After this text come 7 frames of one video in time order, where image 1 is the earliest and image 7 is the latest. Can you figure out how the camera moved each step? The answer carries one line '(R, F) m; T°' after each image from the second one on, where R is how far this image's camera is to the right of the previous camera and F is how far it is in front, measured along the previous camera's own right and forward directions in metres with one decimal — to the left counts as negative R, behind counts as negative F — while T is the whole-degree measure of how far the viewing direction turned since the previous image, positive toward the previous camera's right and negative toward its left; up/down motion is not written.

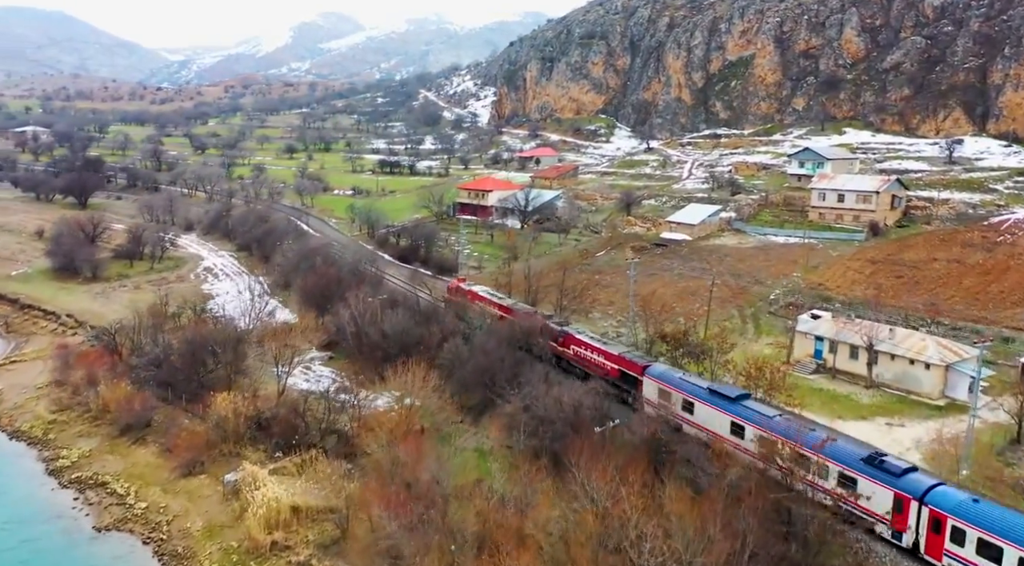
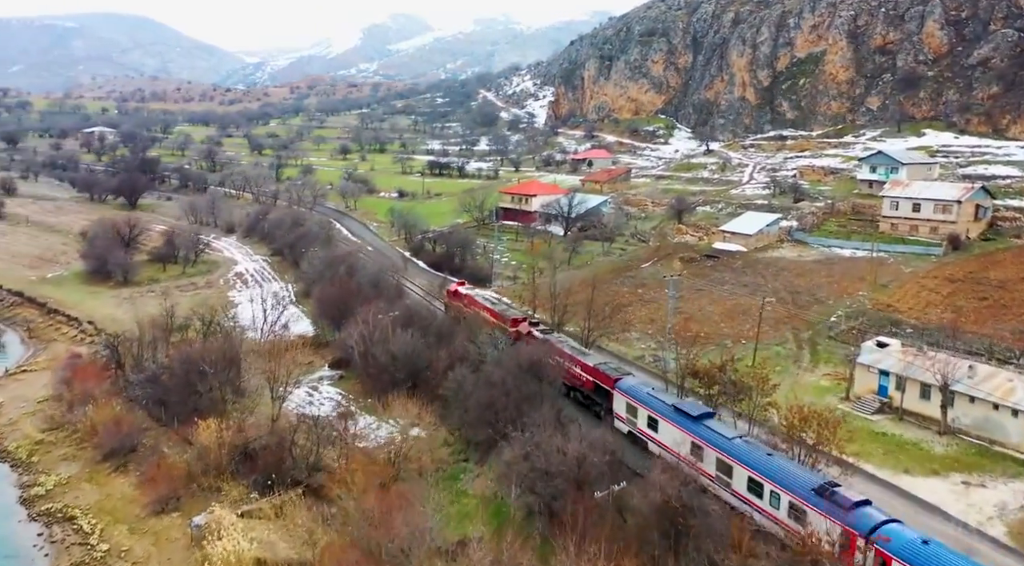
(+1.7, +3.3) m; -5°
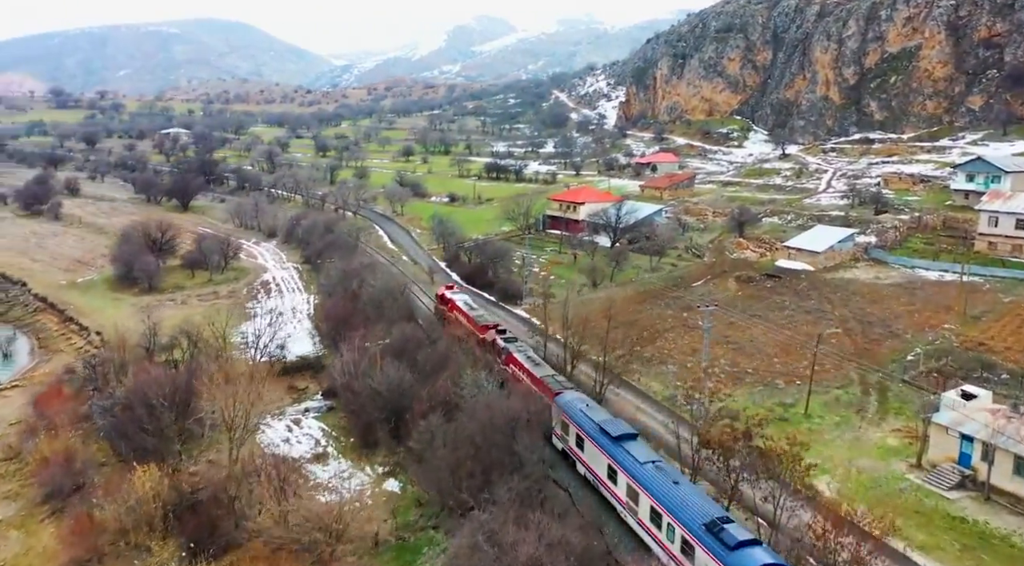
(+2.7, +4.5) m; -6°
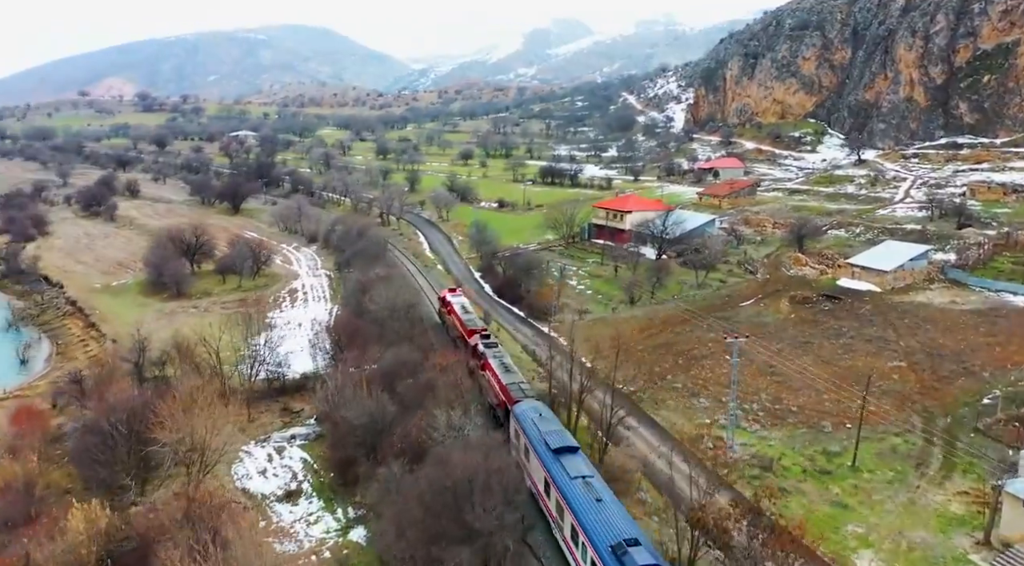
(+2.4, +3.3) m; -6°
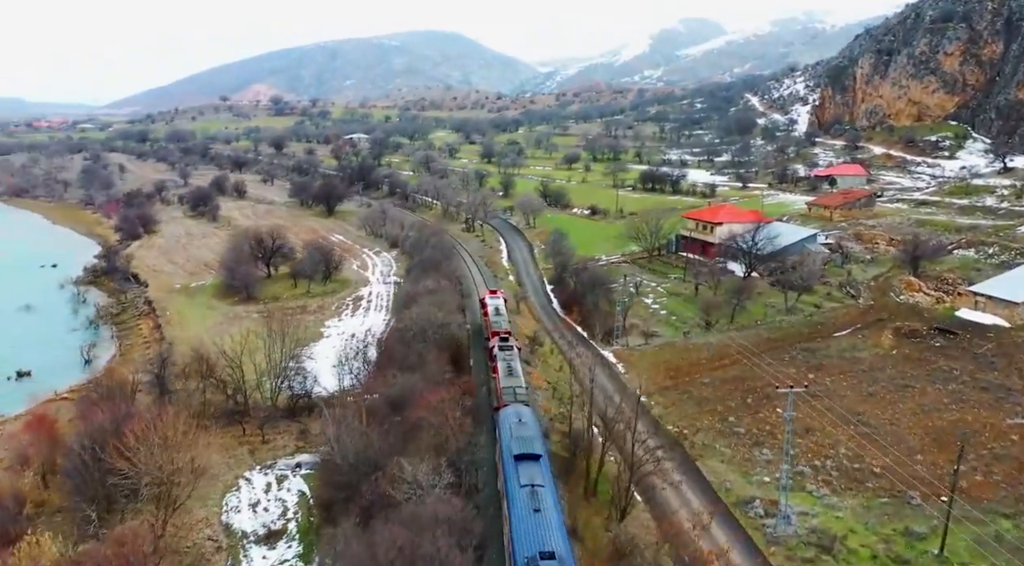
(+3.1, +3.5) m; -9°
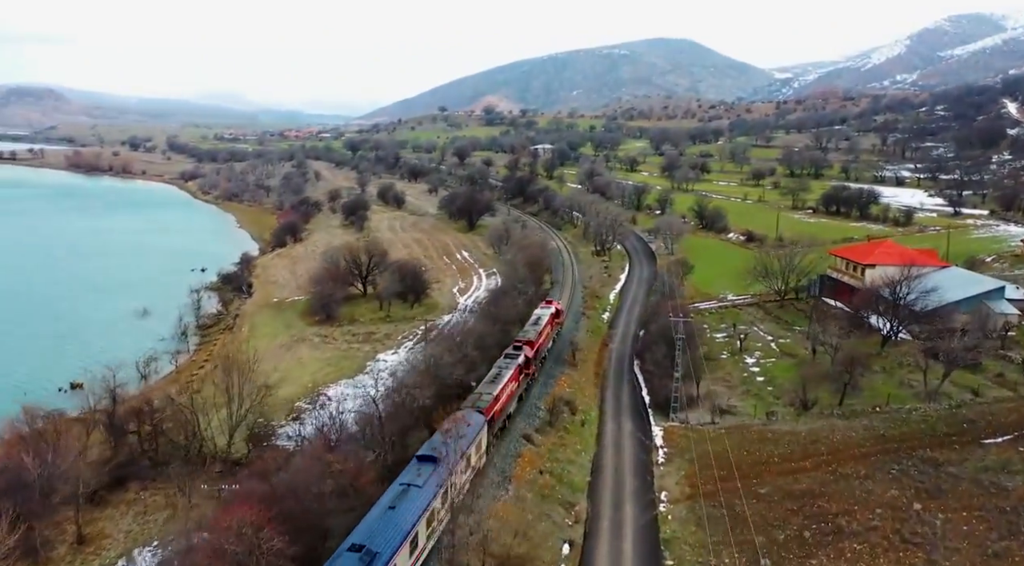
(+7.3, +7.4) m; -17°
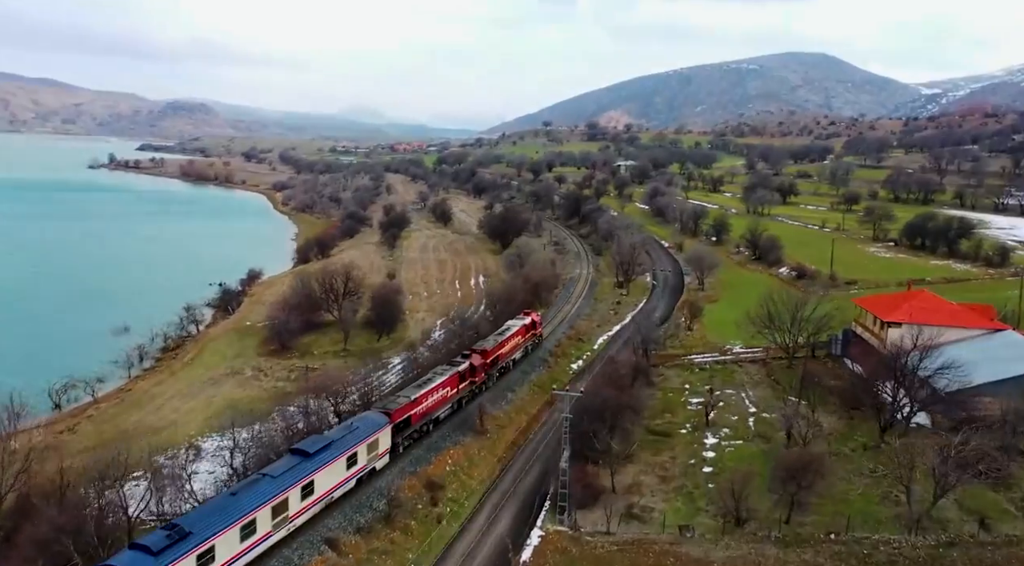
(+8.1, +6.8) m; -9°
